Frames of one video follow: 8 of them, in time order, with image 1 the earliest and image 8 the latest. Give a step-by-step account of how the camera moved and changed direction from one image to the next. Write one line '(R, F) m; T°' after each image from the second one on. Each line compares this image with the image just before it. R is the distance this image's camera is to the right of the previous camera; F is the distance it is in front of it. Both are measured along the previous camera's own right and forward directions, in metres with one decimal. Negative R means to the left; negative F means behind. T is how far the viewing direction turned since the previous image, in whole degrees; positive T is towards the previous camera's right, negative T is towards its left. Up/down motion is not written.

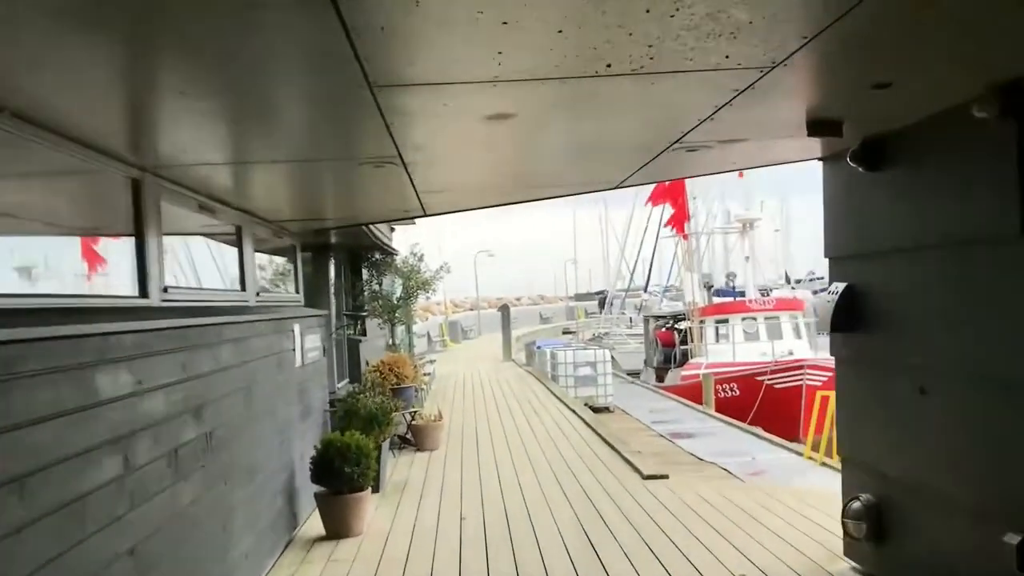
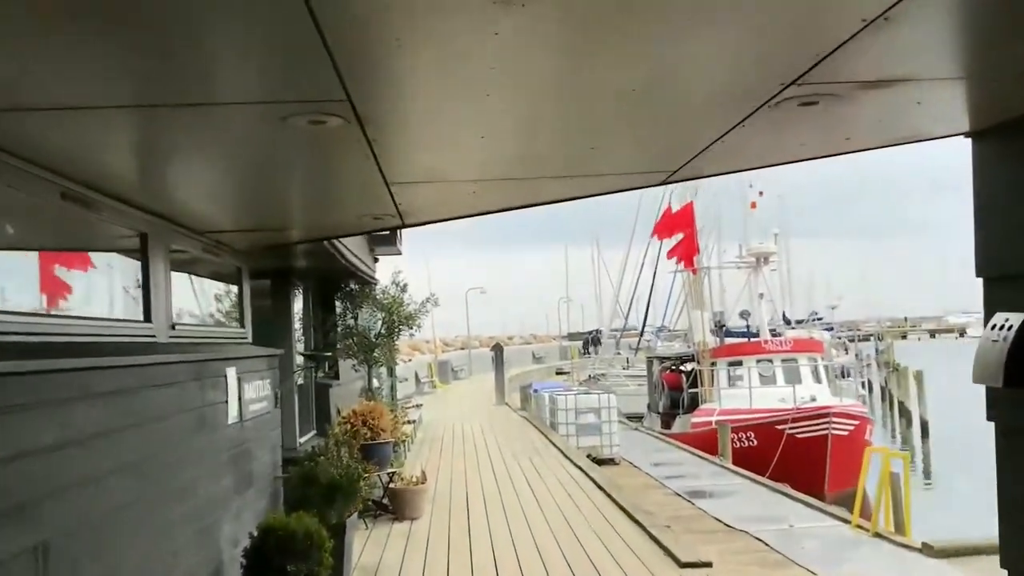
(-0.1, +1.3) m; +1°
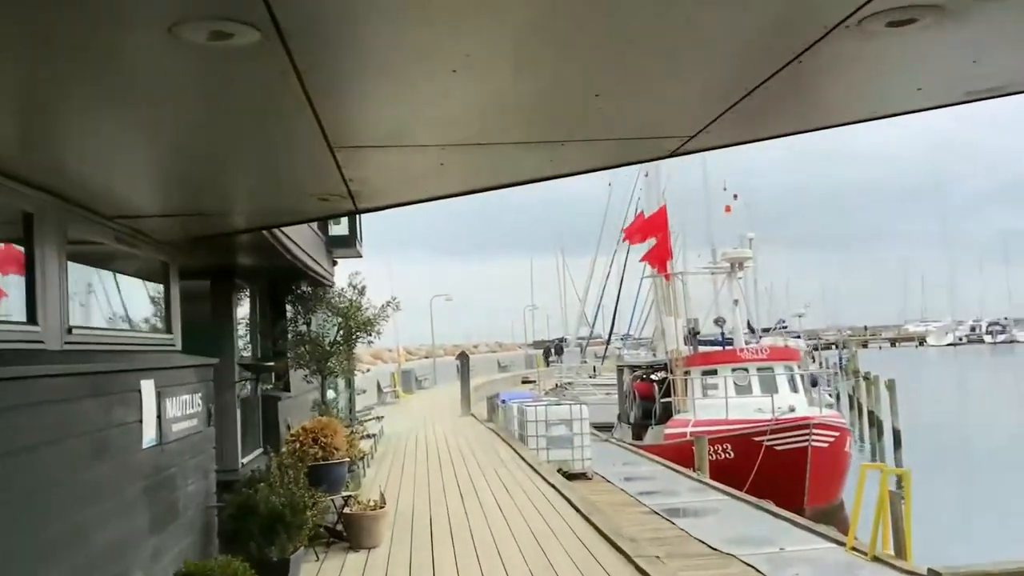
(0.0, +0.7) m; +2°
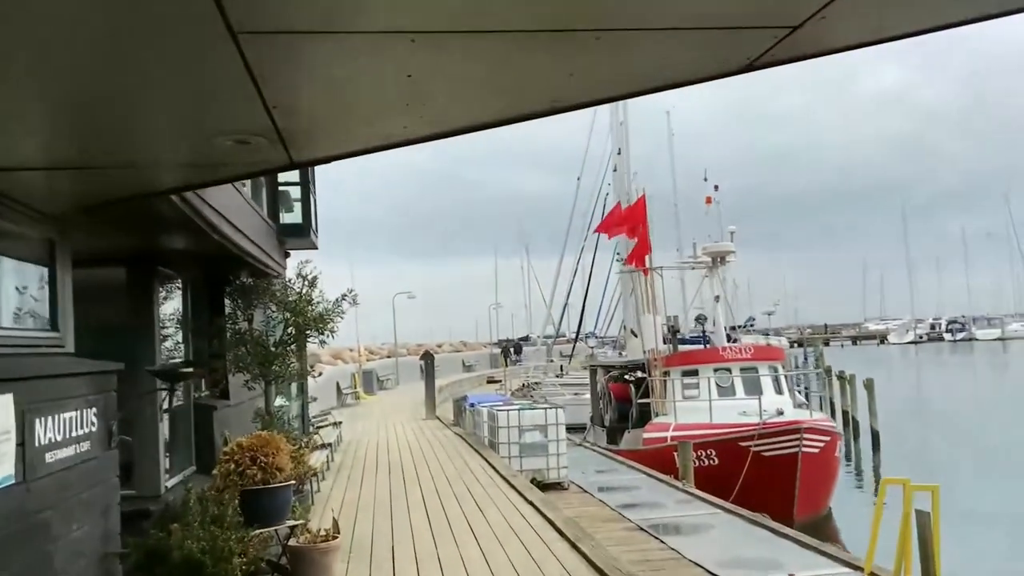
(-0.1, +0.9) m; +2°
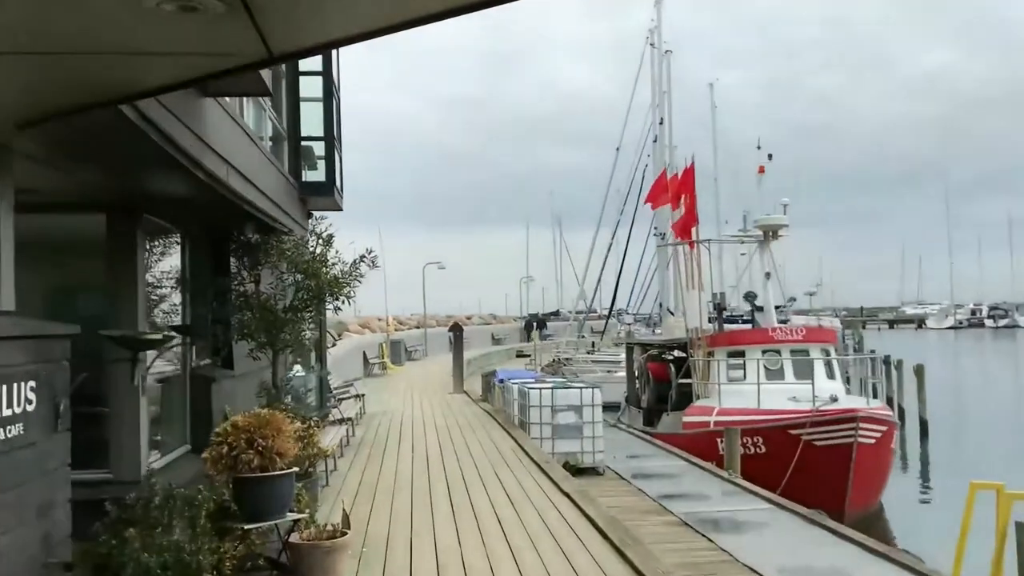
(-0.1, +0.8) m; -2°
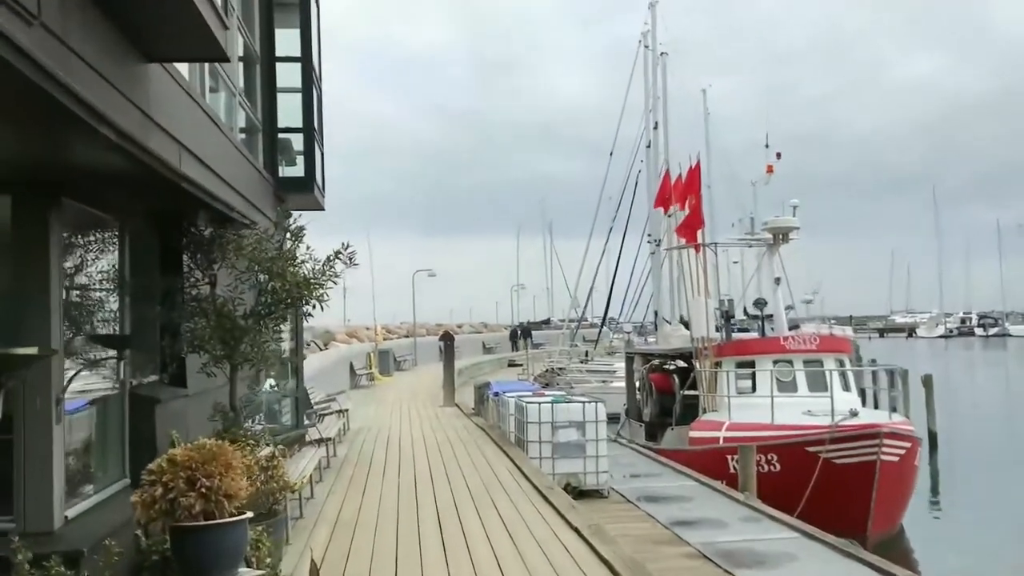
(-0.1, +0.8) m; +1°
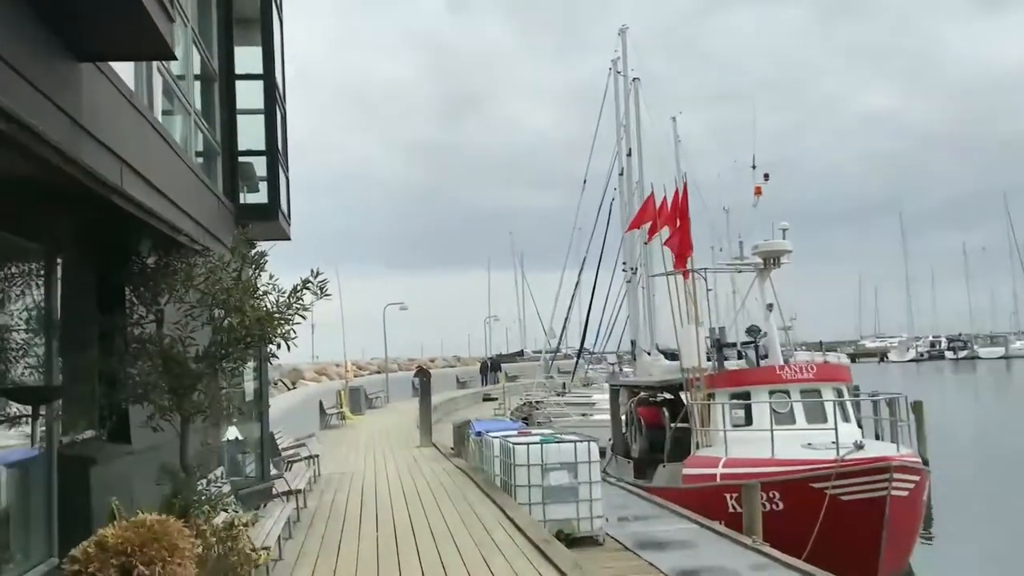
(-0.1, +0.6) m; +2°
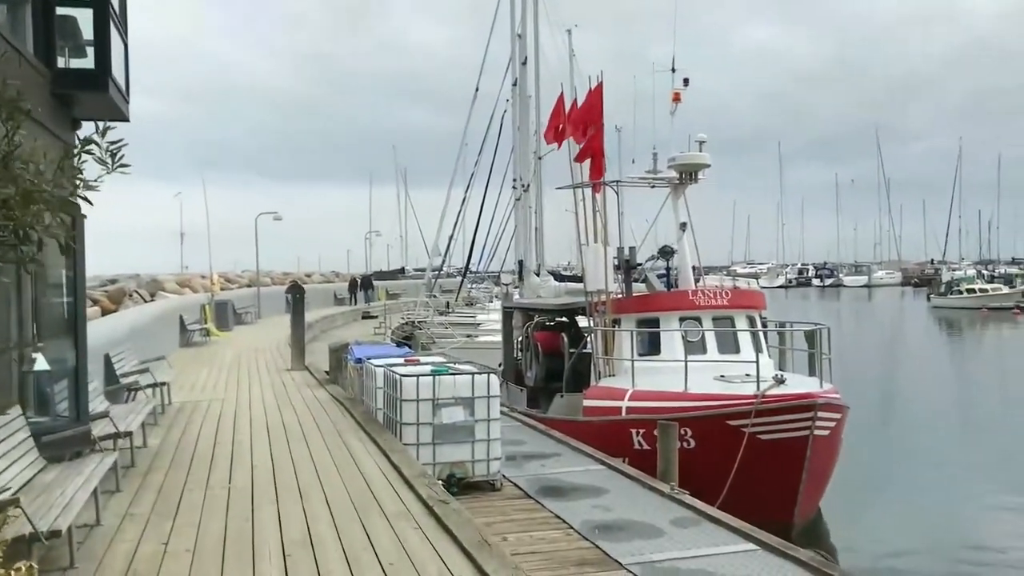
(-0.1, +1.3) m; +7°
